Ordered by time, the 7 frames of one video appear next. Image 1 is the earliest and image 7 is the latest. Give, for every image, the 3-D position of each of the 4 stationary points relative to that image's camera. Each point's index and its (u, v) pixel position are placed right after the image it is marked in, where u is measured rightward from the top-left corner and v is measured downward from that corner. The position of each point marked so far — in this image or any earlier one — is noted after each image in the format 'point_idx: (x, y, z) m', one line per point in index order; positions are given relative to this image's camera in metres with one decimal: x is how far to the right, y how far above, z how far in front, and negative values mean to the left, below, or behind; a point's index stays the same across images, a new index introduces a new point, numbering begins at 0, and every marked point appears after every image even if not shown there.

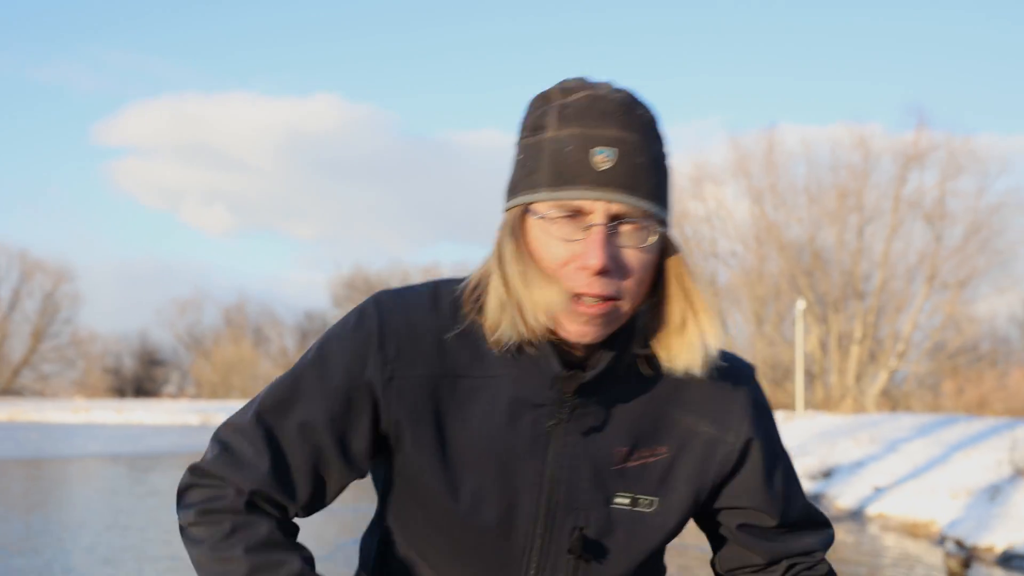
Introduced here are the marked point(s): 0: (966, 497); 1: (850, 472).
0: (+4.1, -1.9, +11.4) m
1: (+3.7, -2.1, +14.1) m
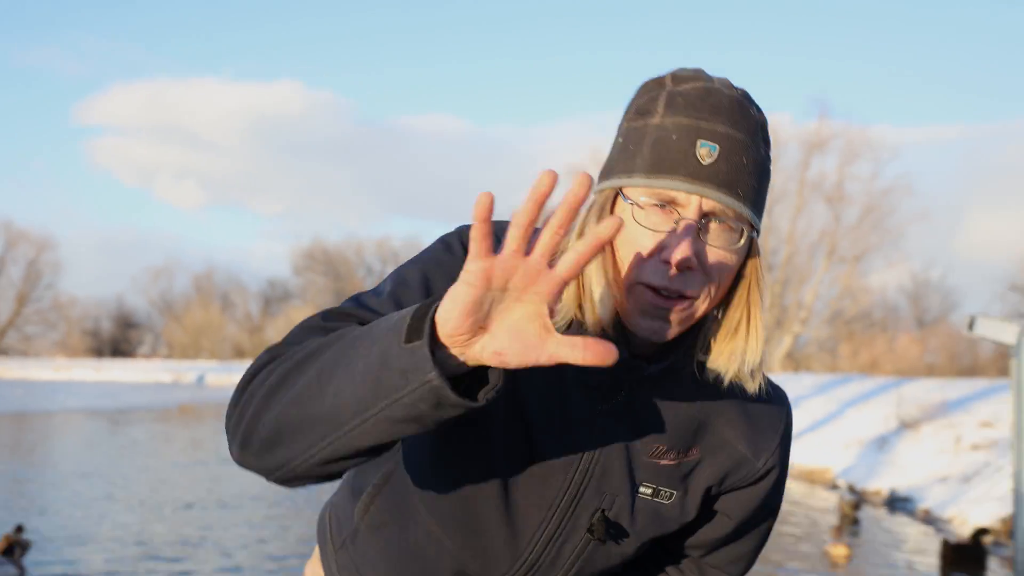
0: (+3.5, -1.6, +12.5) m
1: (+3.0, -1.7, +15.2) m
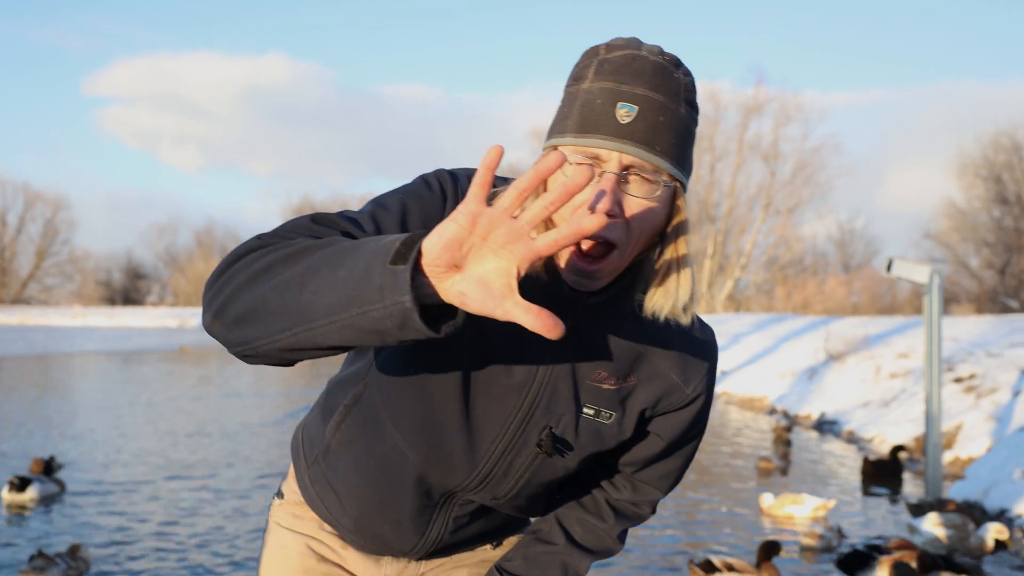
0: (+3.2, -1.0, +13.6) m
1: (+2.7, -1.1, +16.3) m
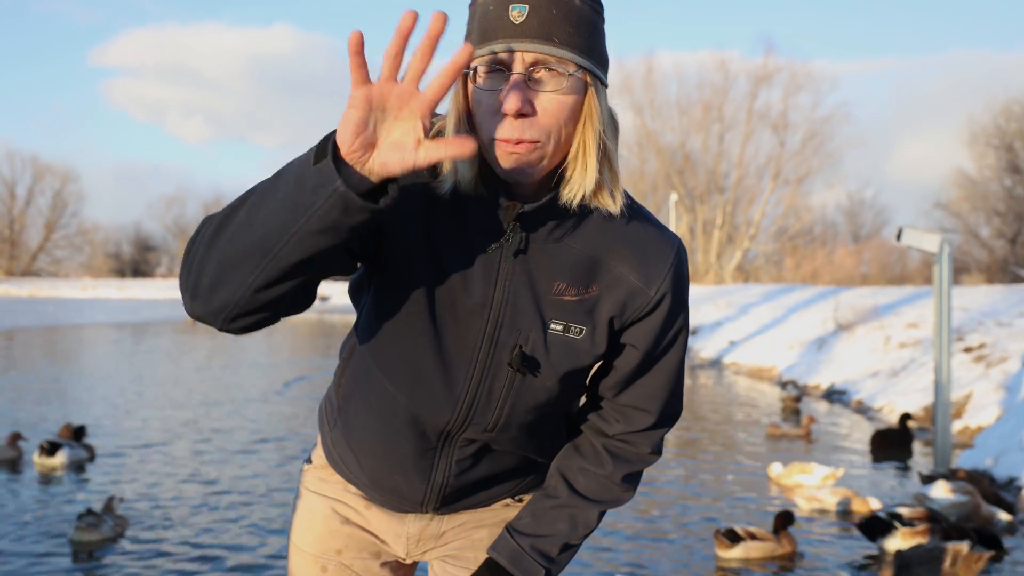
0: (+3.3, -0.7, +13.6) m
1: (+2.9, -0.7, +16.3) m
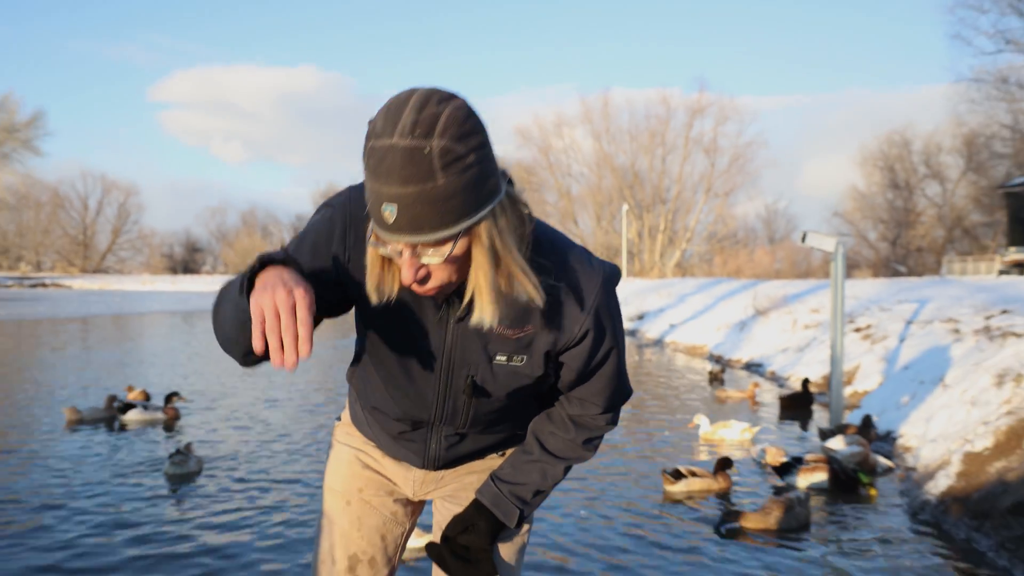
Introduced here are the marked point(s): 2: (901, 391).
0: (+3.0, -0.6, +16.1) m
1: (+2.5, -0.5, +18.8) m
2: (+4.1, -1.1, +12.2) m
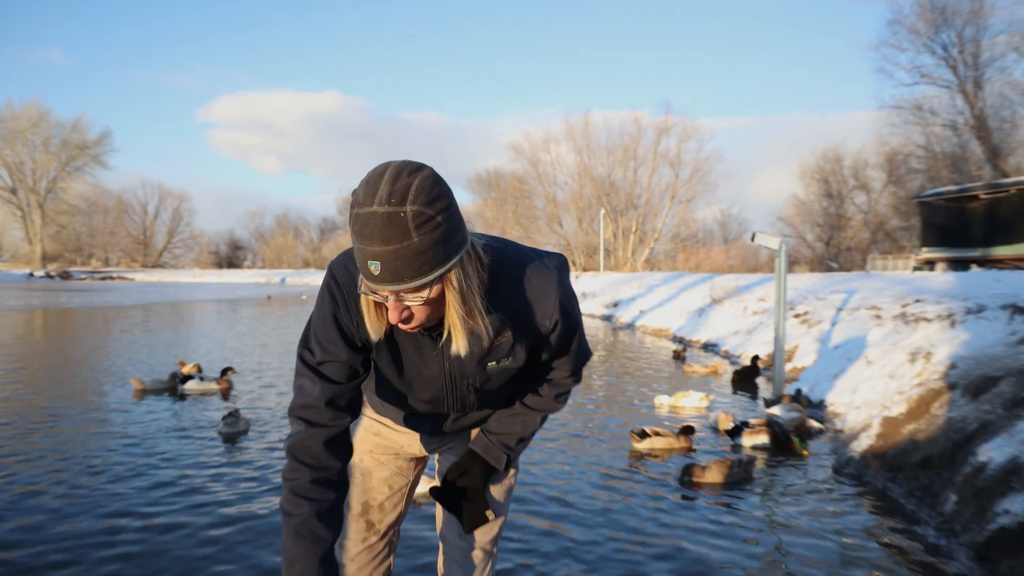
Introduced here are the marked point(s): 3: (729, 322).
0: (+2.9, -0.4, +18.5) m
1: (+2.3, -0.2, +21.1) m
2: (+4.1, -1.0, +14.6) m
3: (+3.3, -0.5, +16.9) m
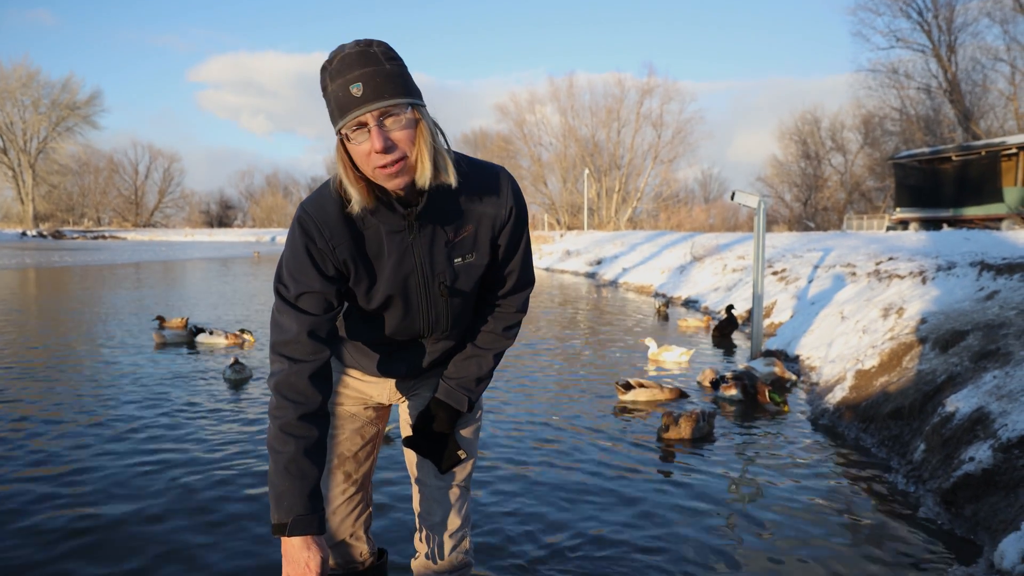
0: (+2.6, +0.4, +18.9) m
1: (+2.0, +0.6, +21.6) m
2: (+3.9, -0.5, +15.1) m
3: (+3.0, +0.2, +17.4) m
